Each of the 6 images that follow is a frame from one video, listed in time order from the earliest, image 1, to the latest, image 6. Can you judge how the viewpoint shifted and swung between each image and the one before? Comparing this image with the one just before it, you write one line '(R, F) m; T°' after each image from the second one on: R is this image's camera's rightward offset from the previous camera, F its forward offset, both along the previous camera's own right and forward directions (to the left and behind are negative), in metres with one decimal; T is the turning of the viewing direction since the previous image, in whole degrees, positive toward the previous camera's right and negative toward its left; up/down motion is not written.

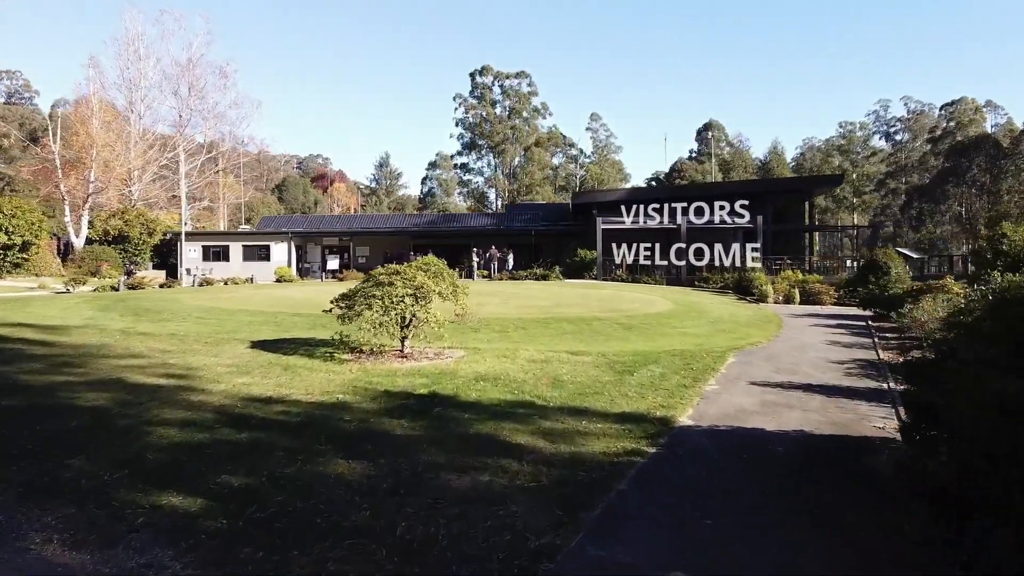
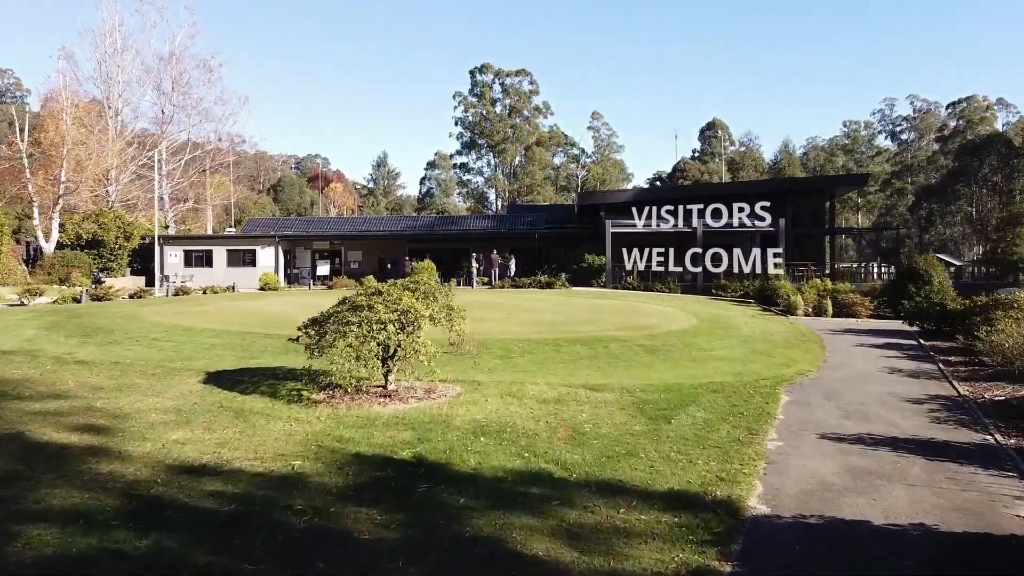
(-0.1, +2.1) m; 0°
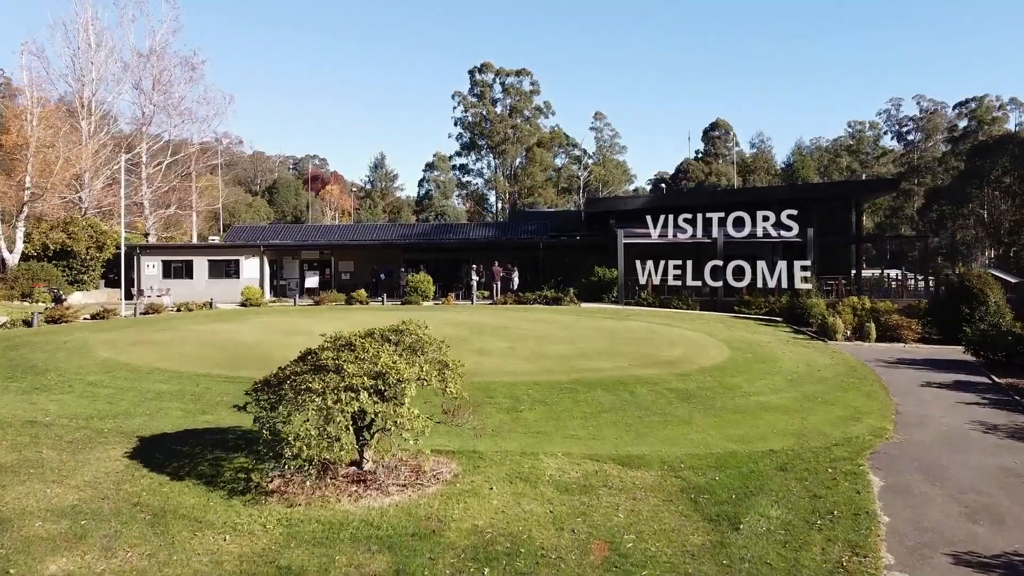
(-0.1, +2.2) m; 0°
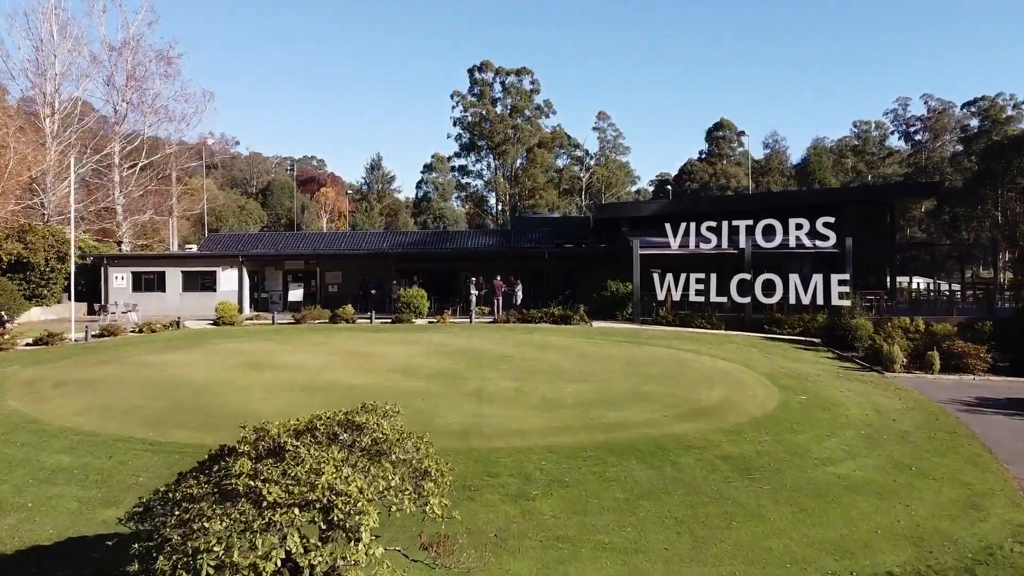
(-0.1, +2.6) m; 0°
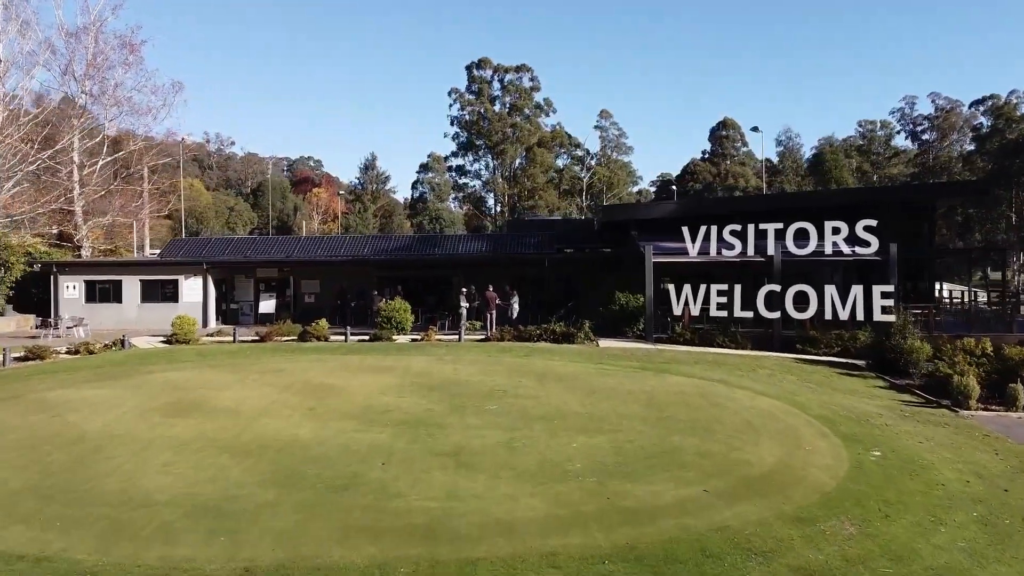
(+0.1, +2.8) m; 0°
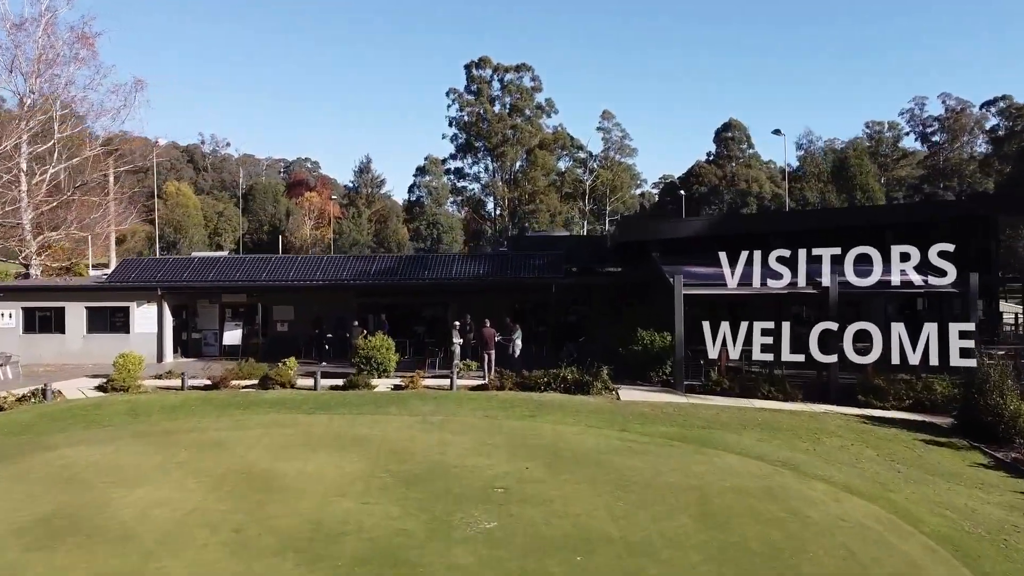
(0.0, +3.3) m; 0°
